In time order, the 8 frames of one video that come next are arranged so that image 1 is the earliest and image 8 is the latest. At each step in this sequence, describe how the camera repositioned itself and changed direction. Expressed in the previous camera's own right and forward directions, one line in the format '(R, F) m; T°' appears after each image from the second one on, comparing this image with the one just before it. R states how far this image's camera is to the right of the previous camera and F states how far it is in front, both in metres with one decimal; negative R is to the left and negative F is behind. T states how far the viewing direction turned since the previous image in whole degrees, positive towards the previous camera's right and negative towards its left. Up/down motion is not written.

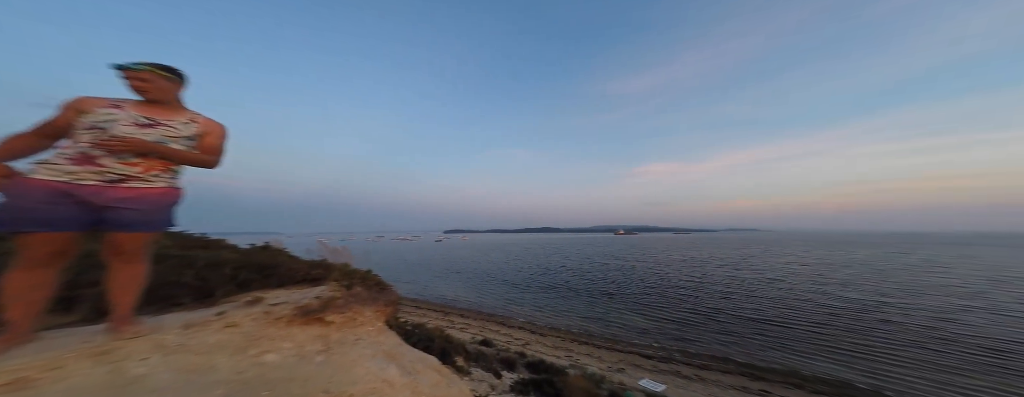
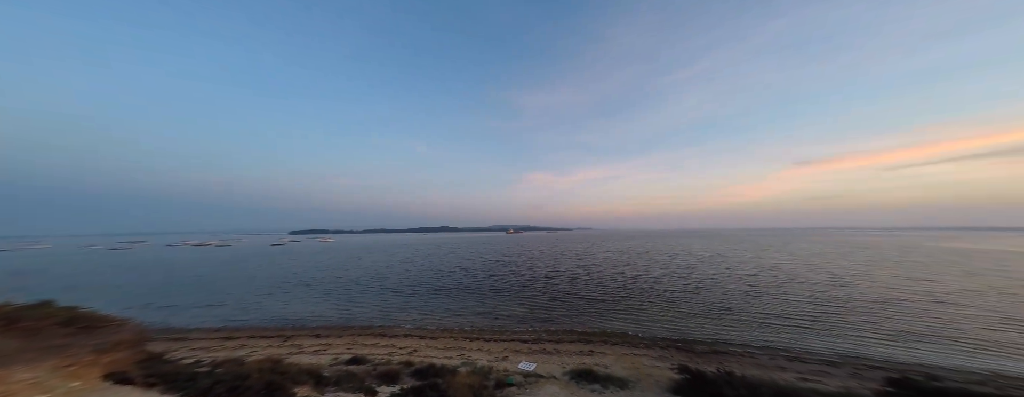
(+1.7, -1.1) m; +24°
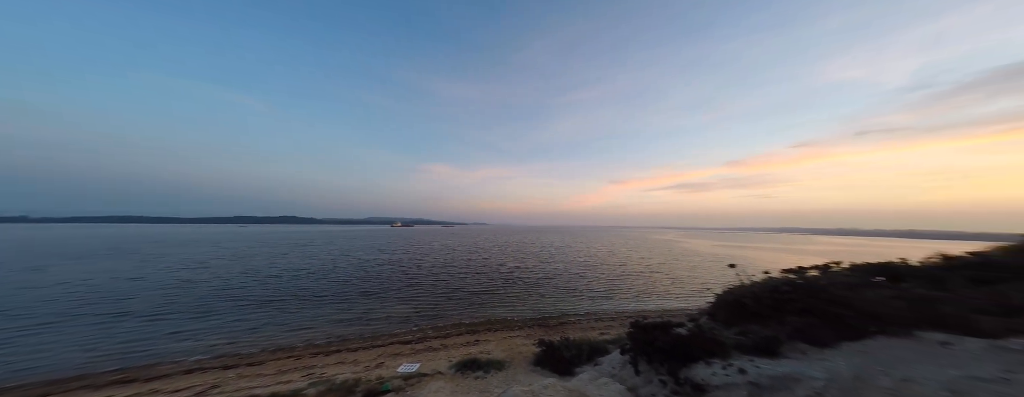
(-2.5, -5.7) m; +24°
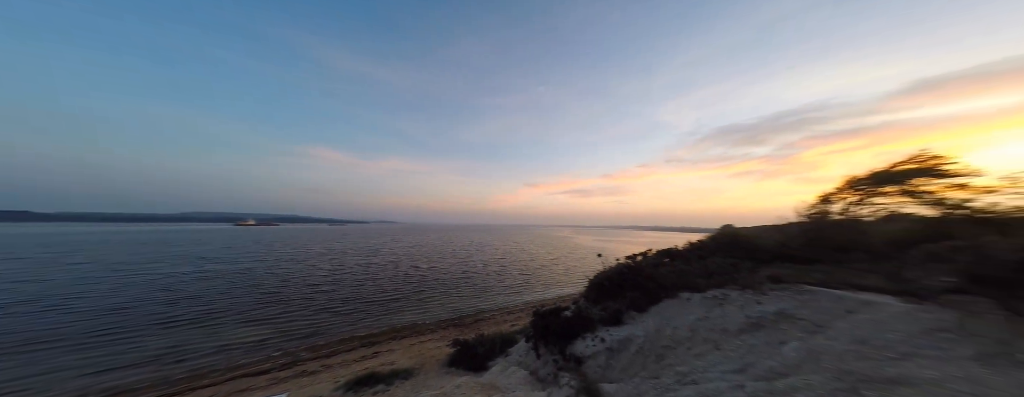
(+1.6, -1.2) m; +18°
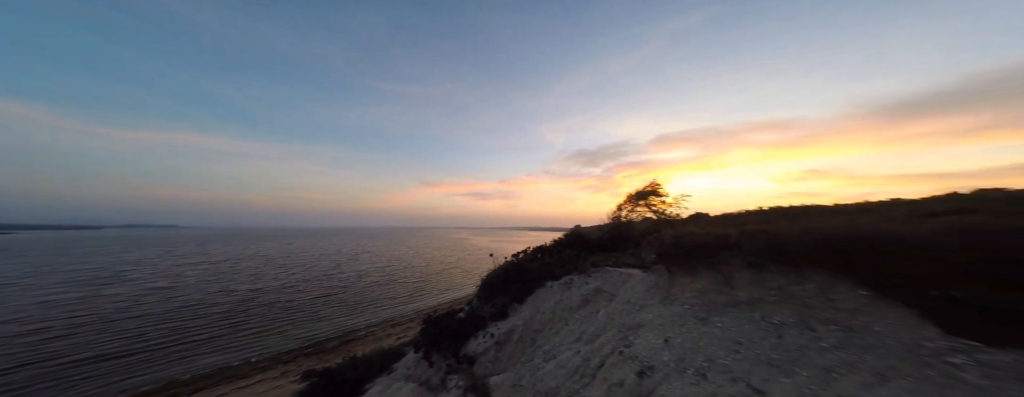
(+0.7, -0.8) m; +22°
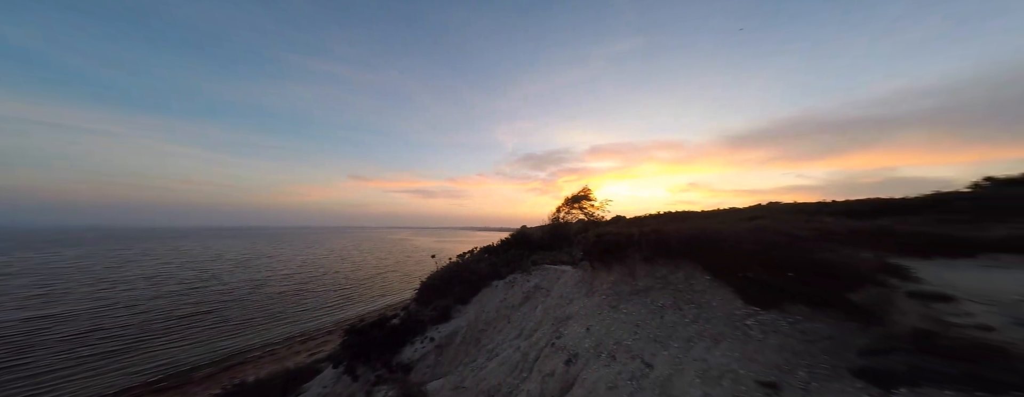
(+0.2, -0.2) m; +11°
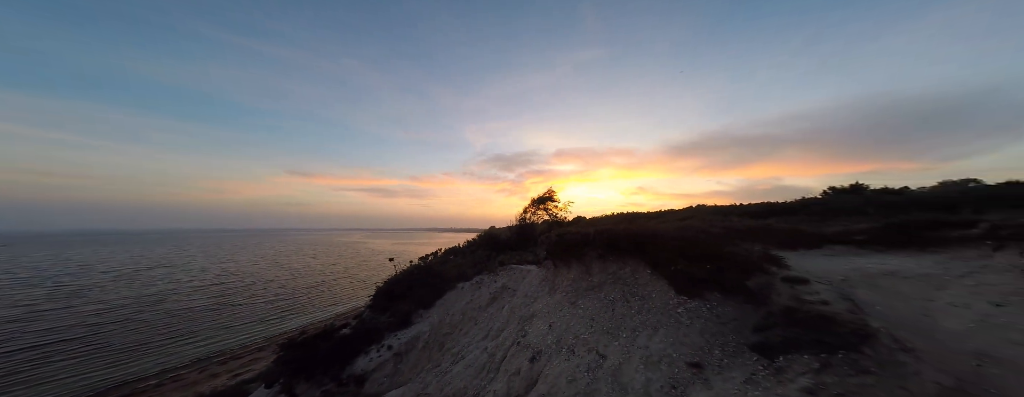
(+0.1, -0.1) m; +7°
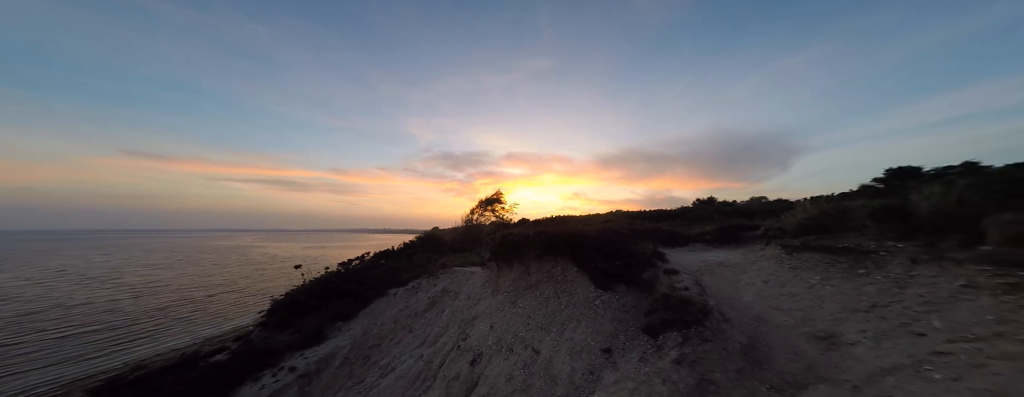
(+0.1, -0.2) m; +11°
